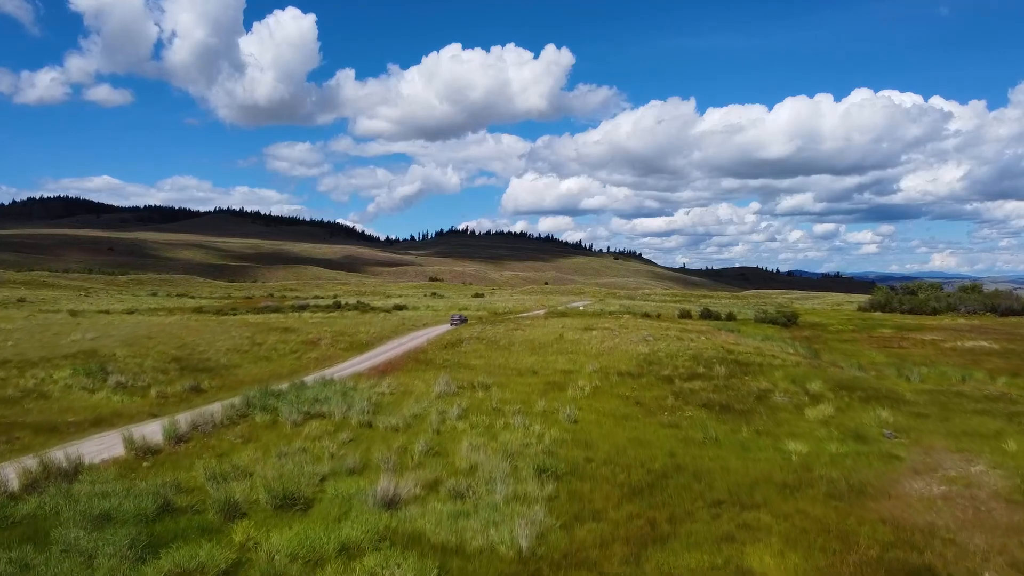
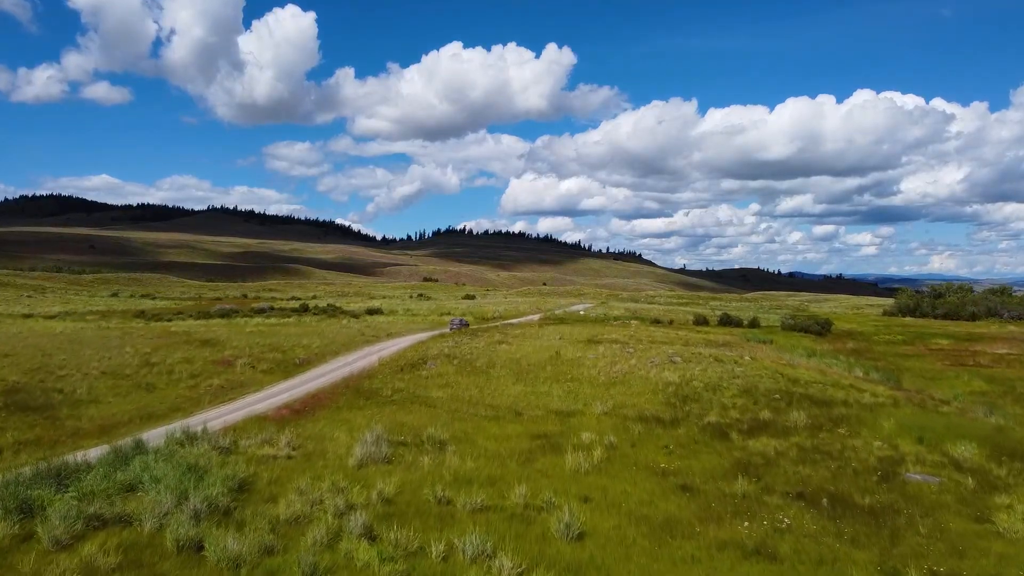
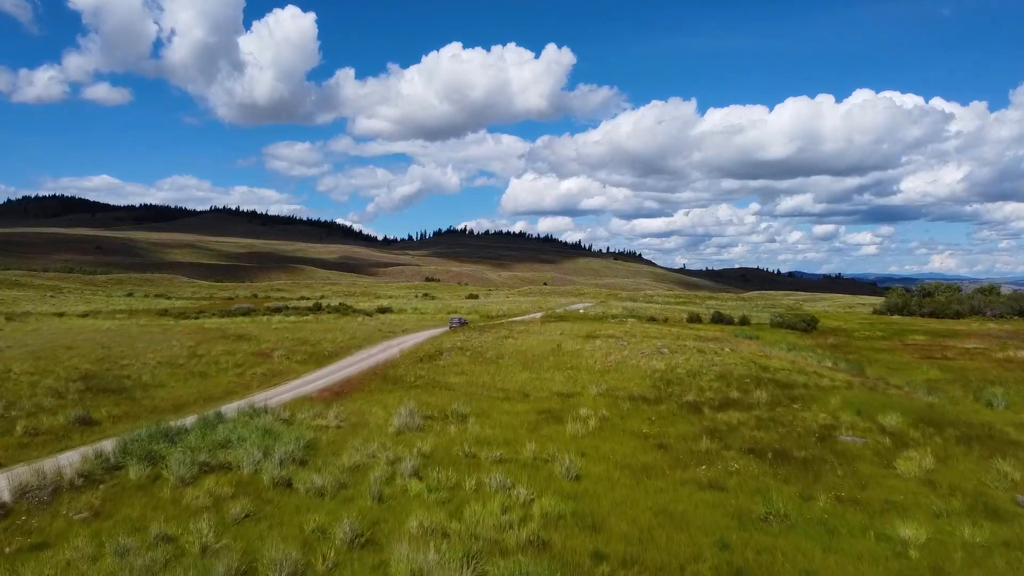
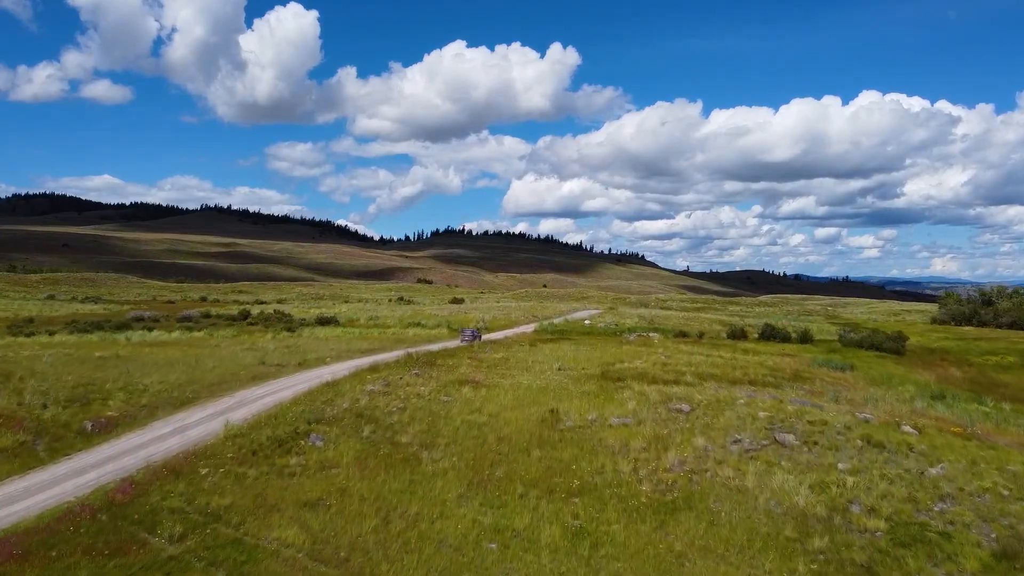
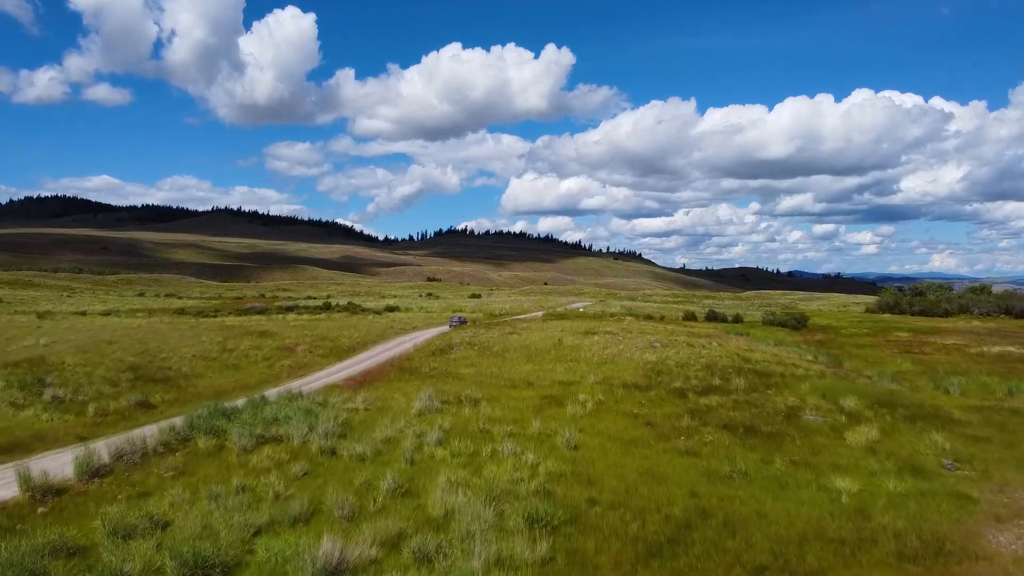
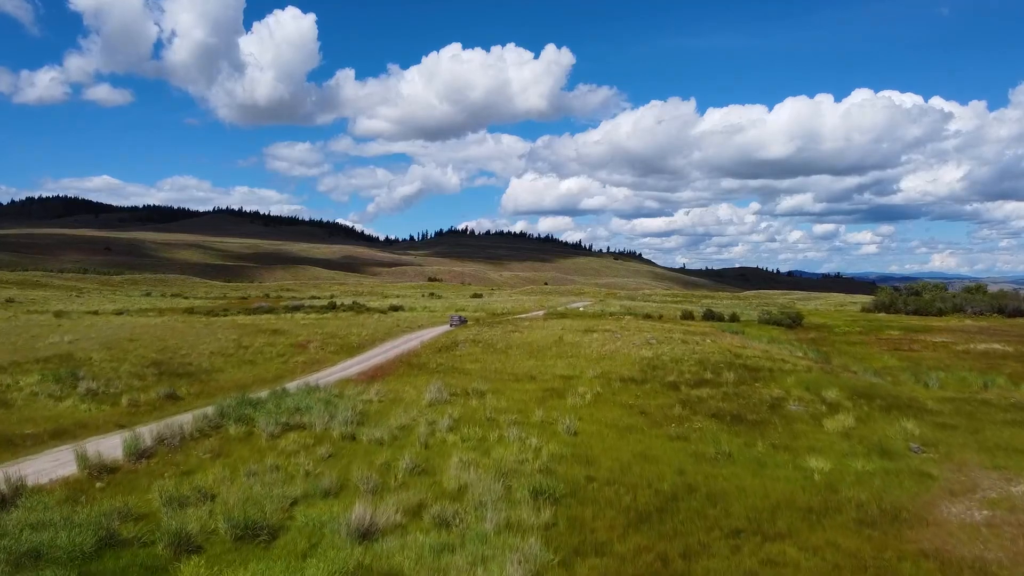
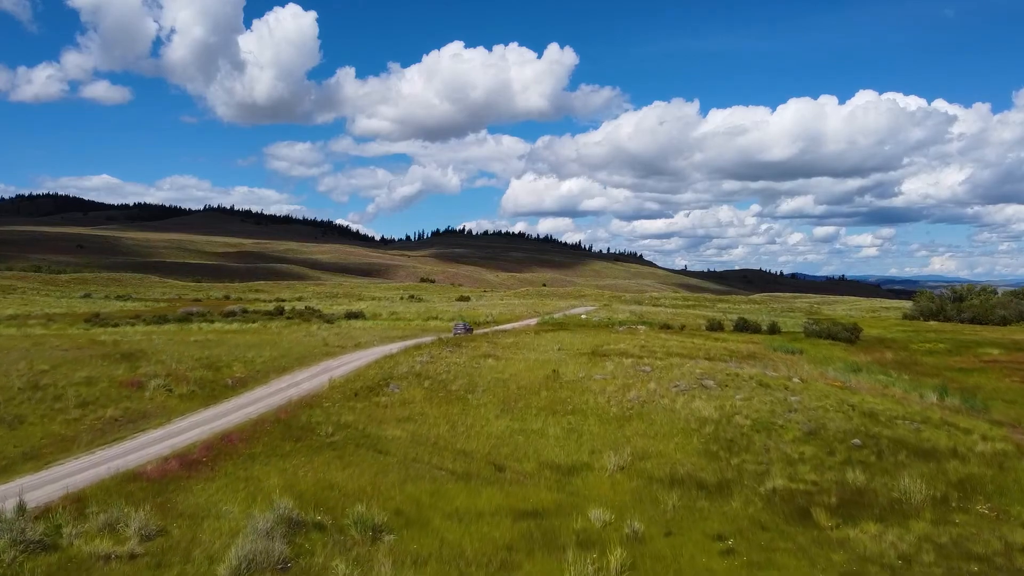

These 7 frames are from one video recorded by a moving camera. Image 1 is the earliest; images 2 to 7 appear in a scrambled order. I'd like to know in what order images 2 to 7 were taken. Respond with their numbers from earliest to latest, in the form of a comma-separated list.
6, 5, 3, 2, 7, 4
